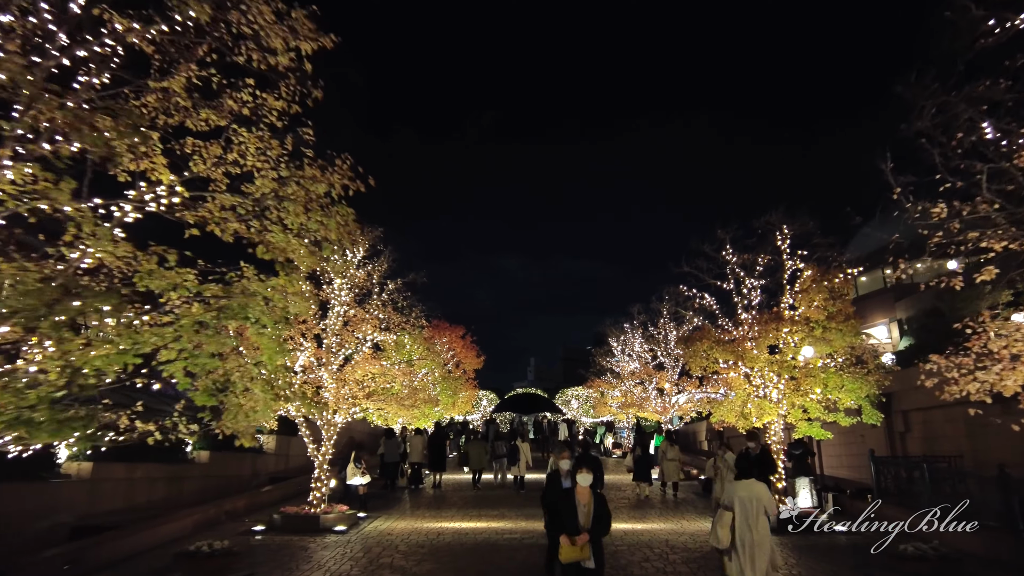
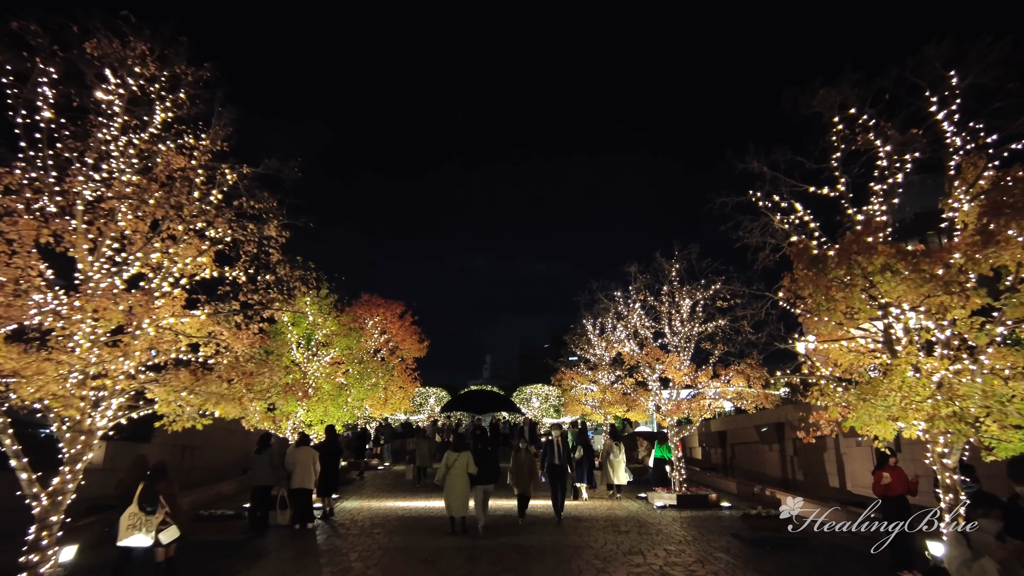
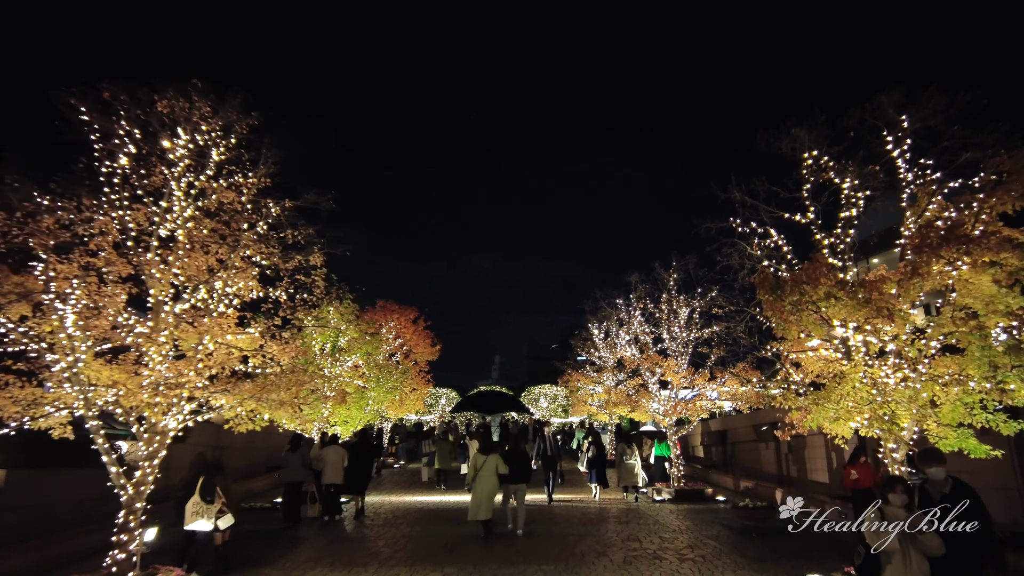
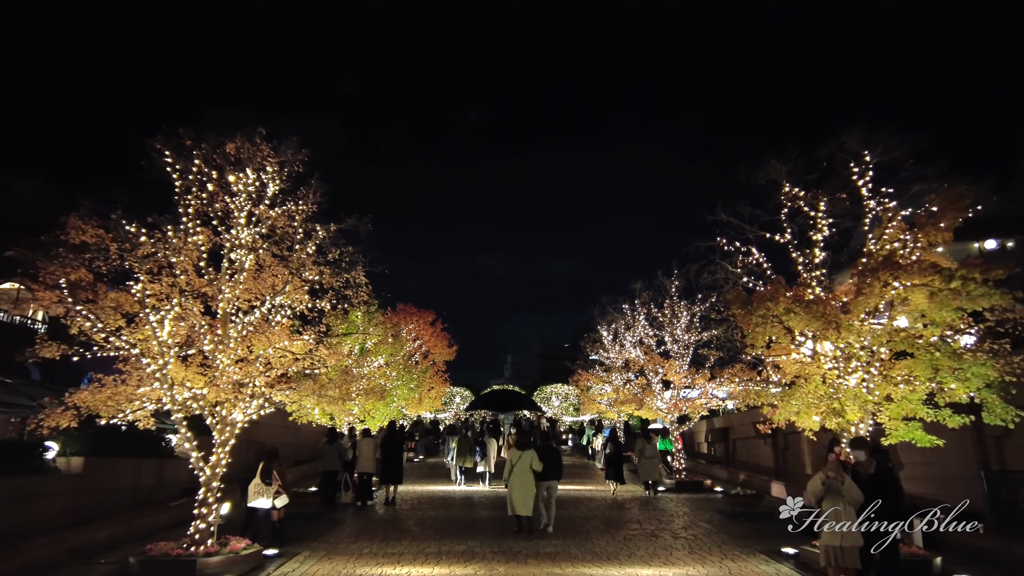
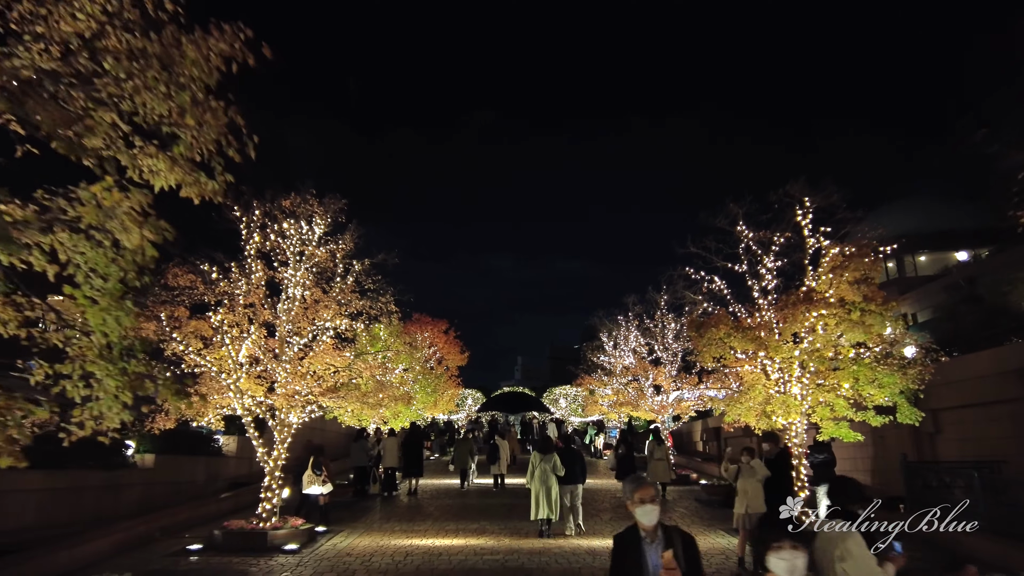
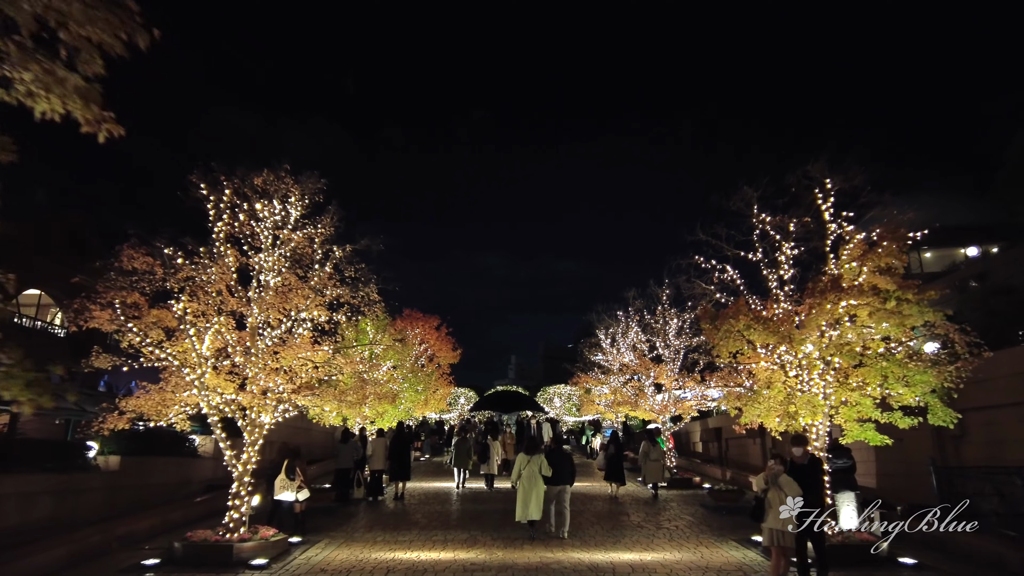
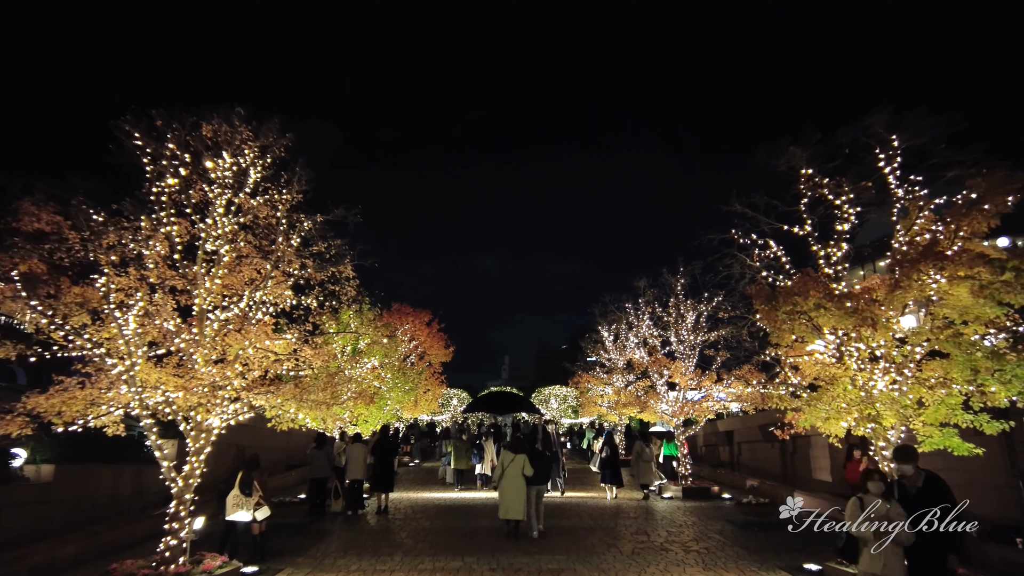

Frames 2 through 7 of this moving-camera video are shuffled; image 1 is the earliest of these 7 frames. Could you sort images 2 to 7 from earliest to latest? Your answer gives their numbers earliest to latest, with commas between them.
5, 6, 4, 7, 3, 2
